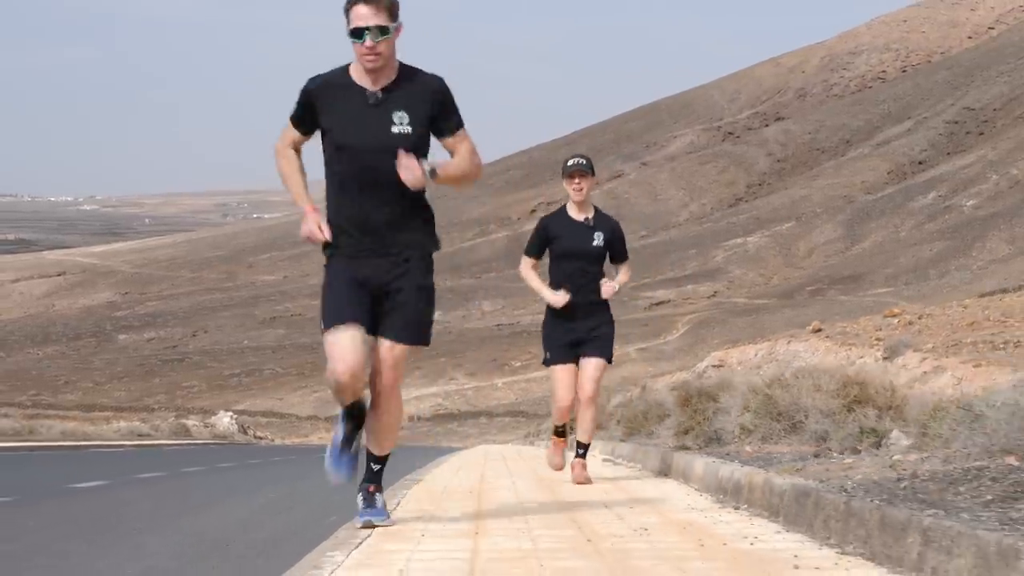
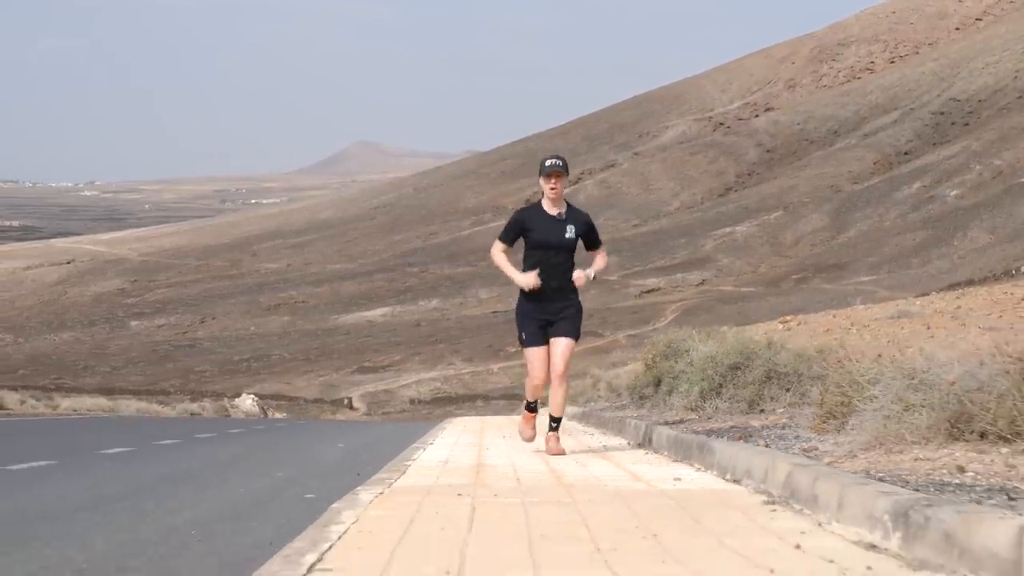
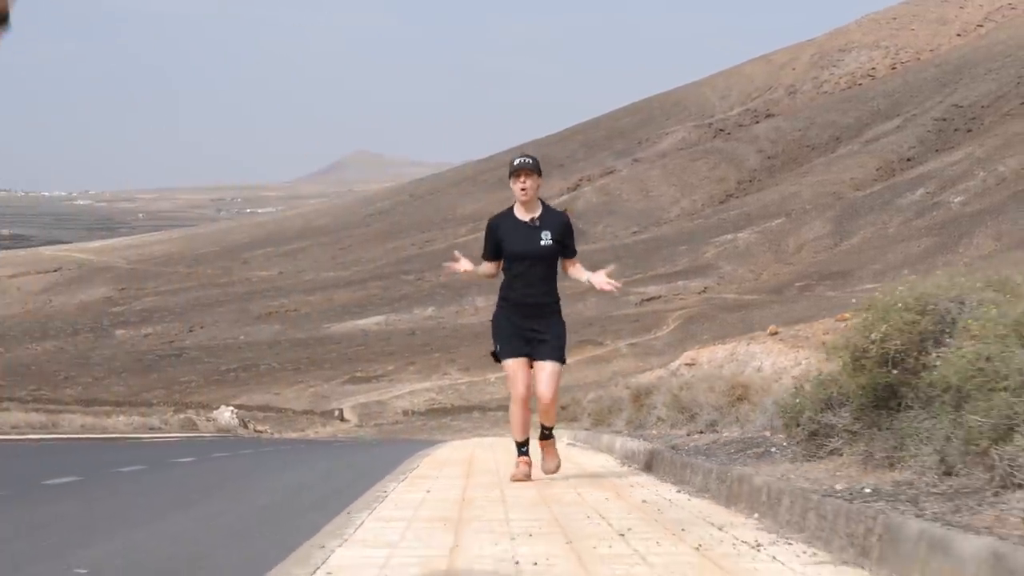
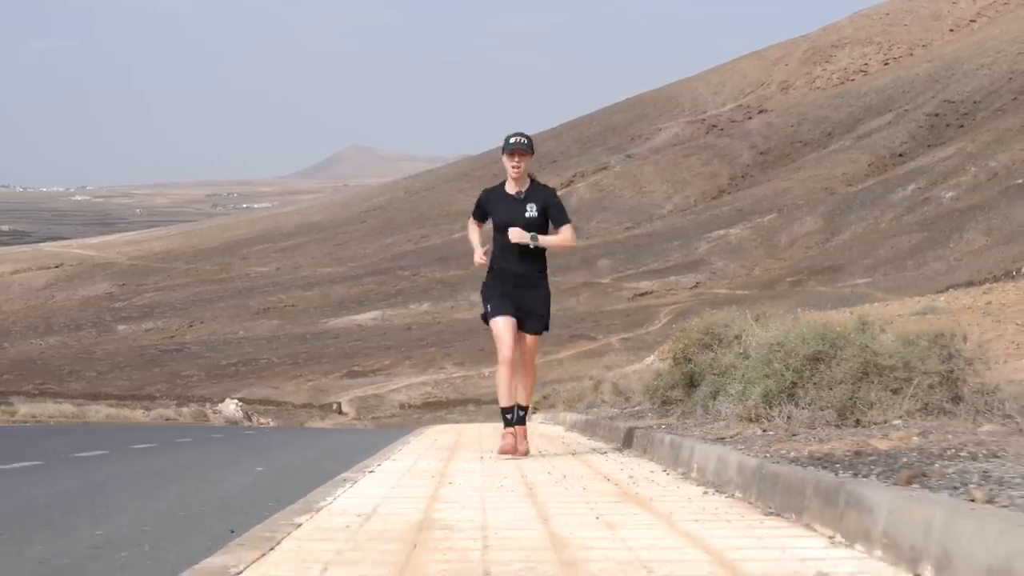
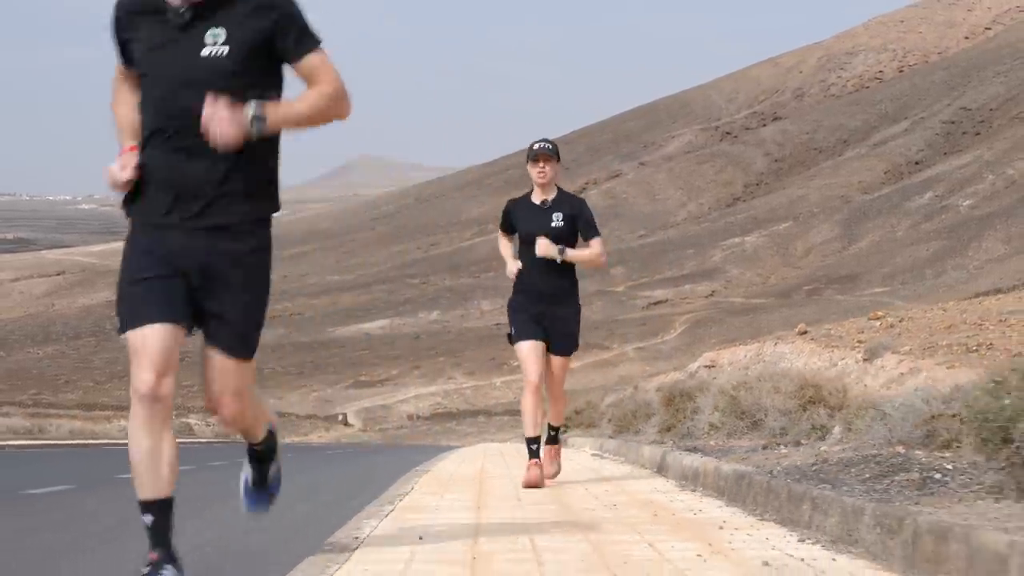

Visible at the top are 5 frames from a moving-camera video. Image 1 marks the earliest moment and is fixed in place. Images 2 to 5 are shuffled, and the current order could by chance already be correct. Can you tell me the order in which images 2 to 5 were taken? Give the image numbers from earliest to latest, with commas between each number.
5, 3, 4, 2
